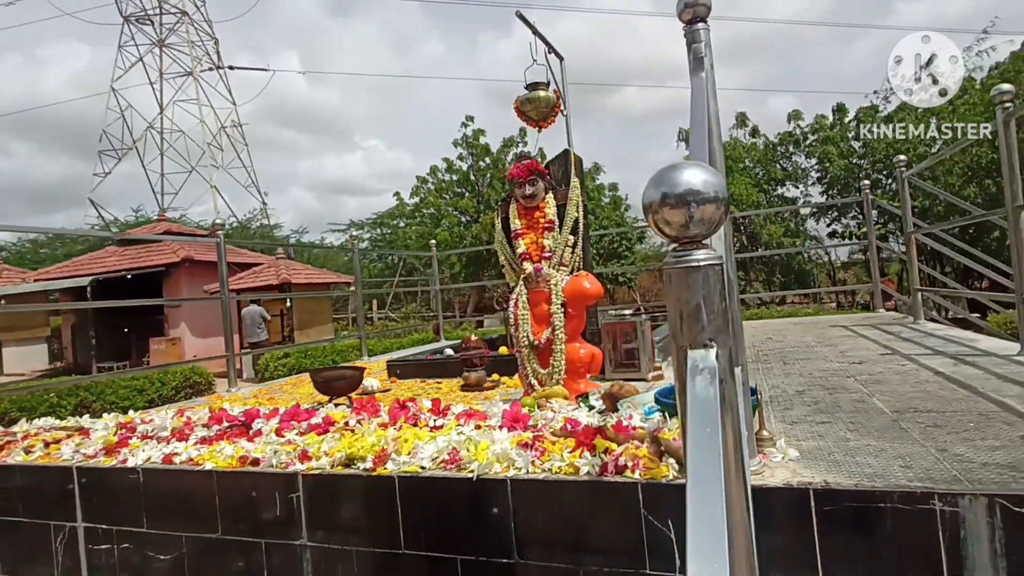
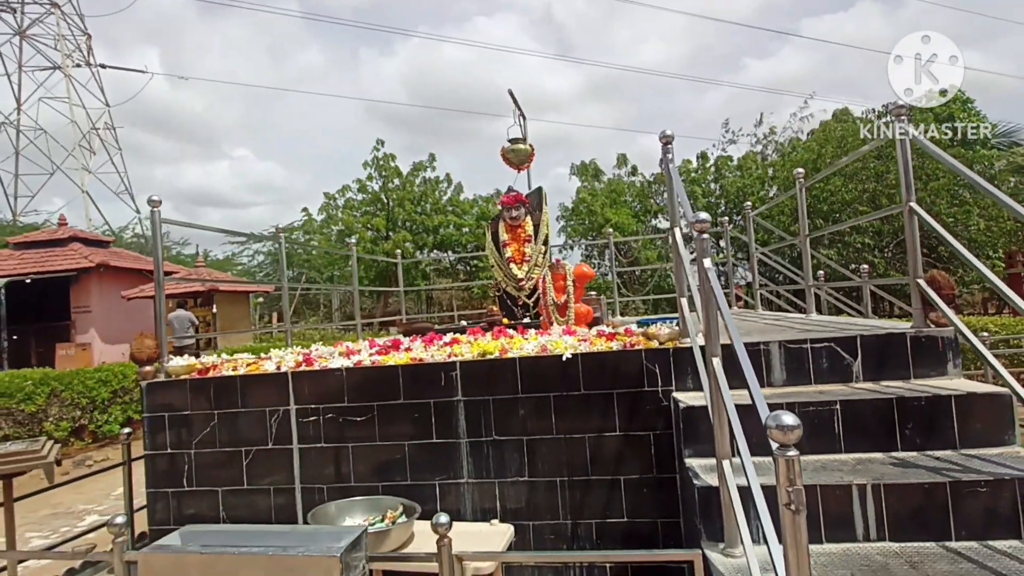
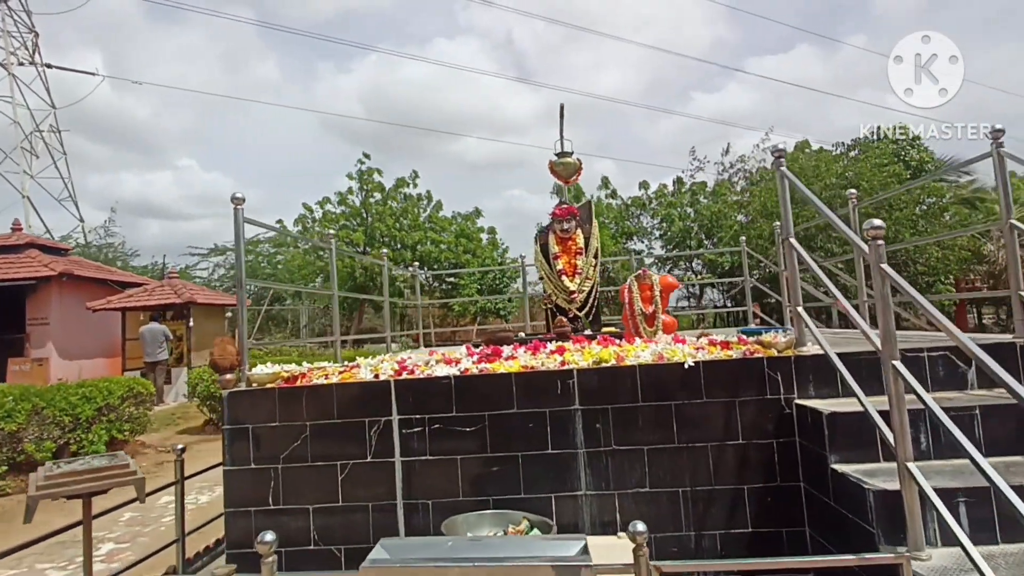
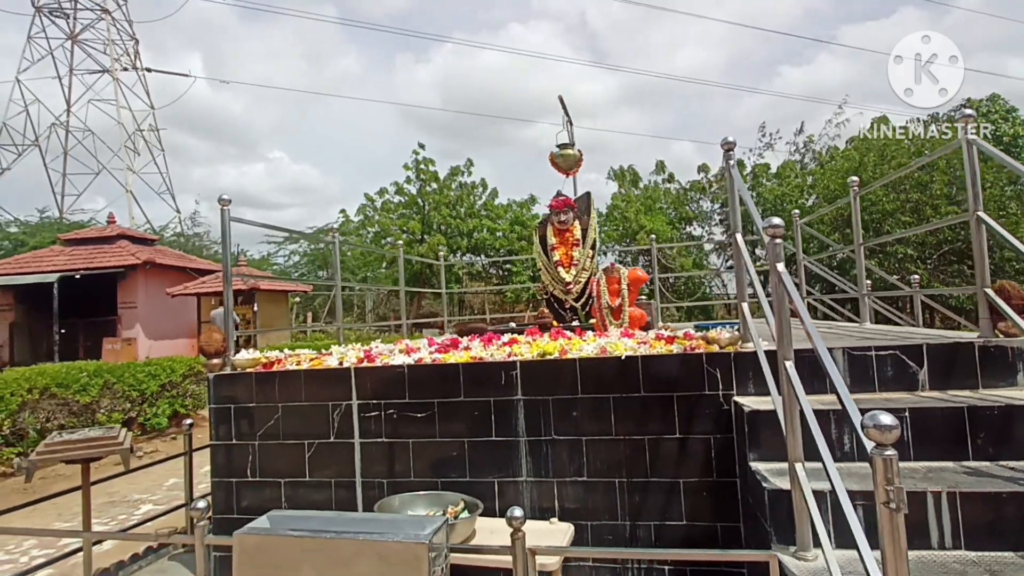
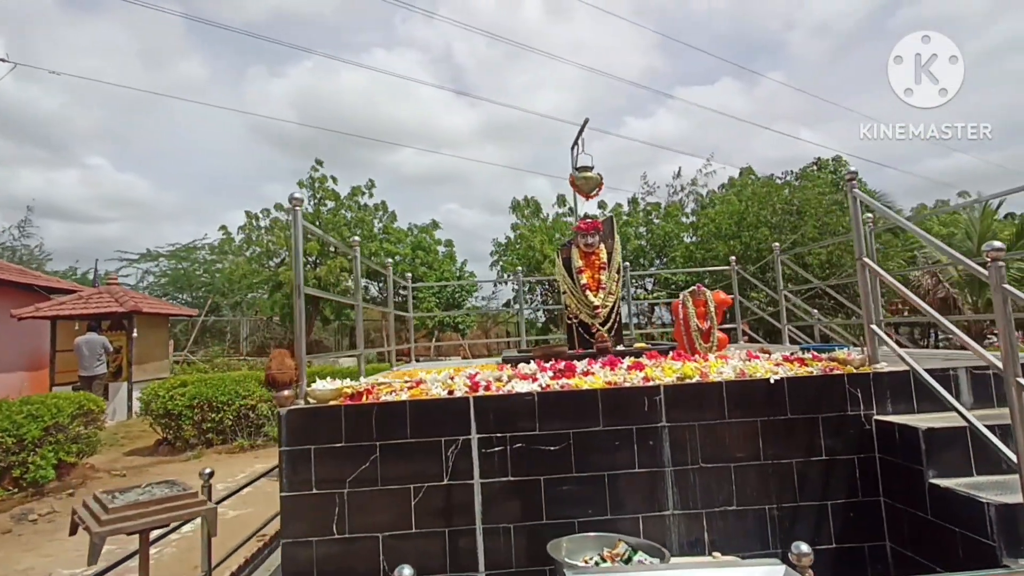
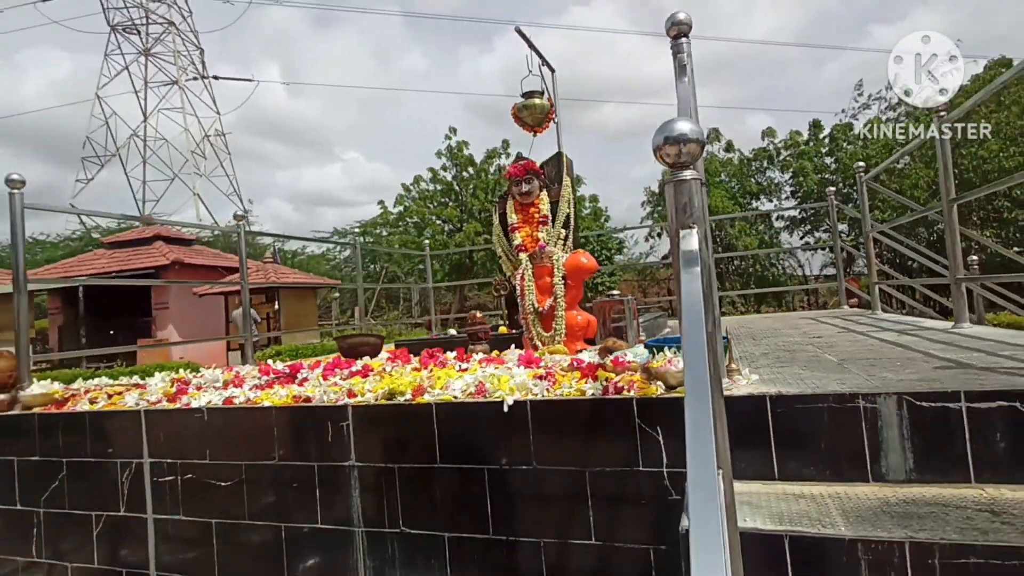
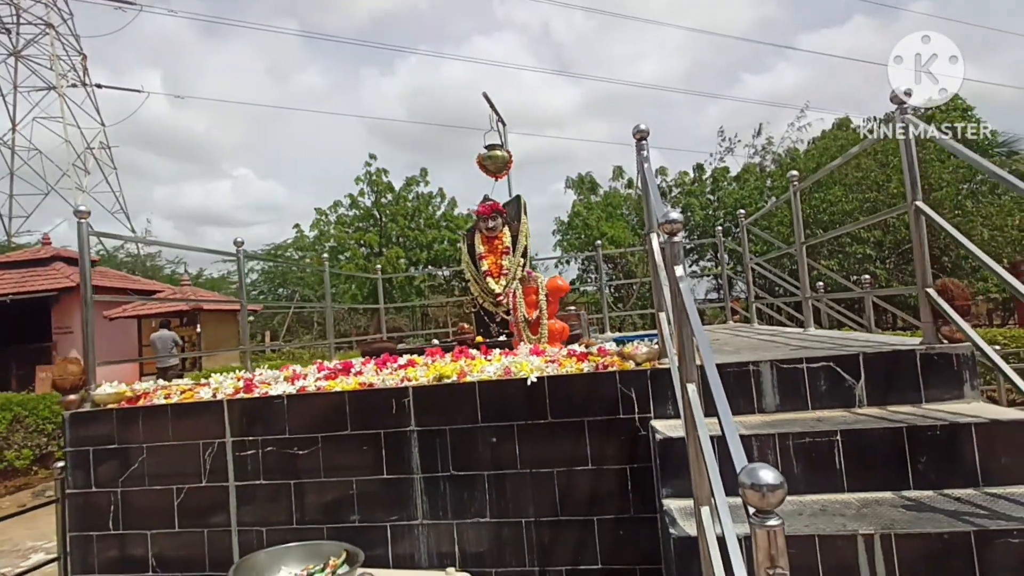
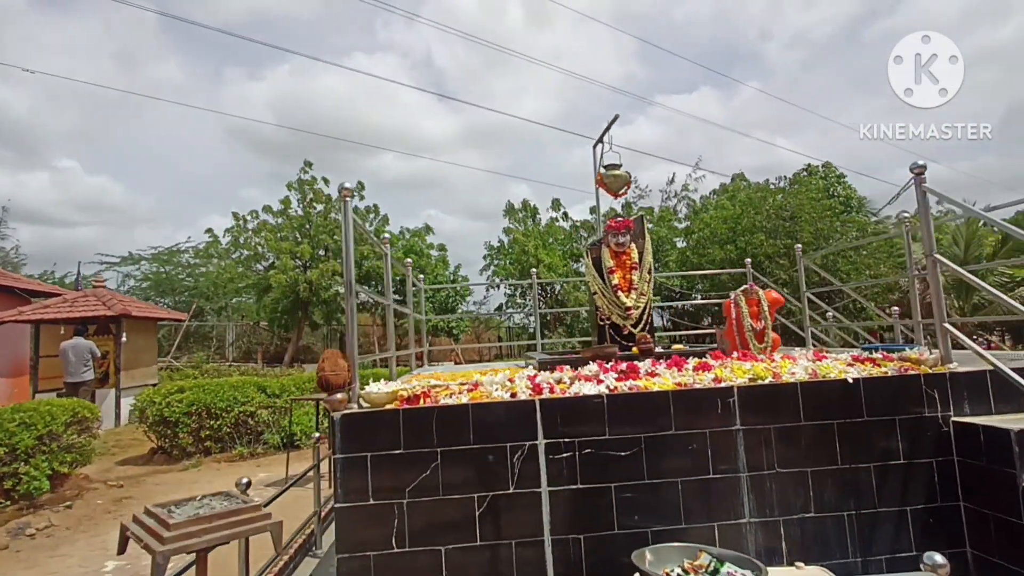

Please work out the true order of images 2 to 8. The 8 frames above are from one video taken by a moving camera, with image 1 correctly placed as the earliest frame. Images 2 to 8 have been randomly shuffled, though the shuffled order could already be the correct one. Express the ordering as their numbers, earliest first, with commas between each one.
6, 7, 2, 4, 3, 5, 8
